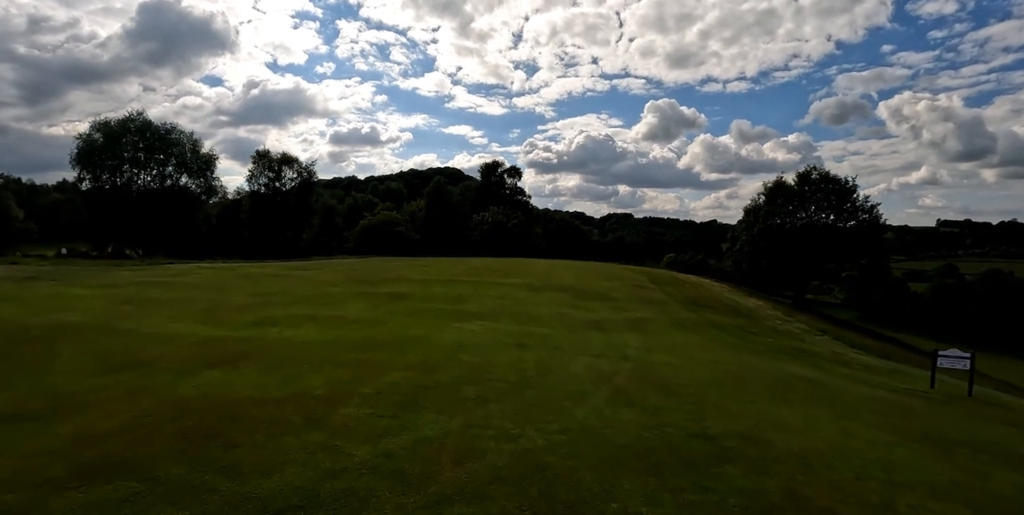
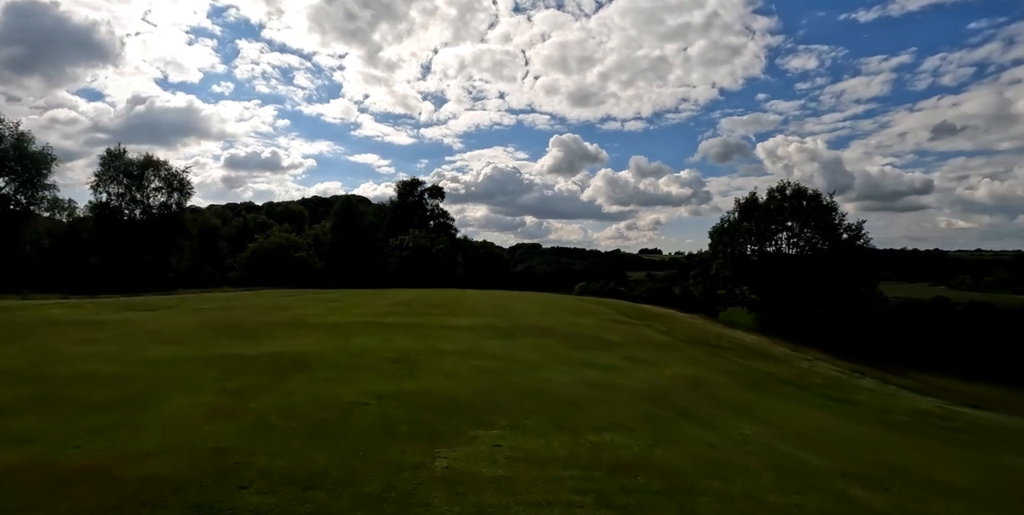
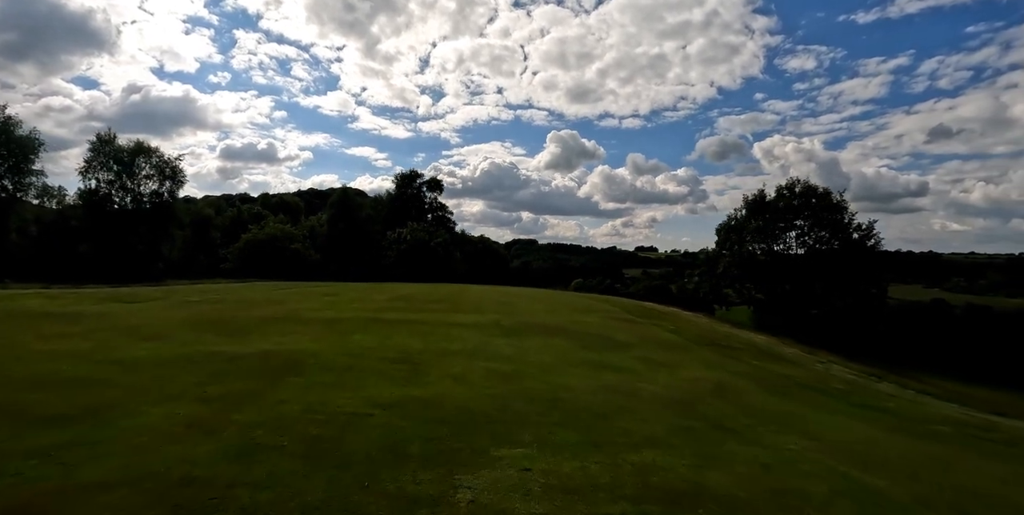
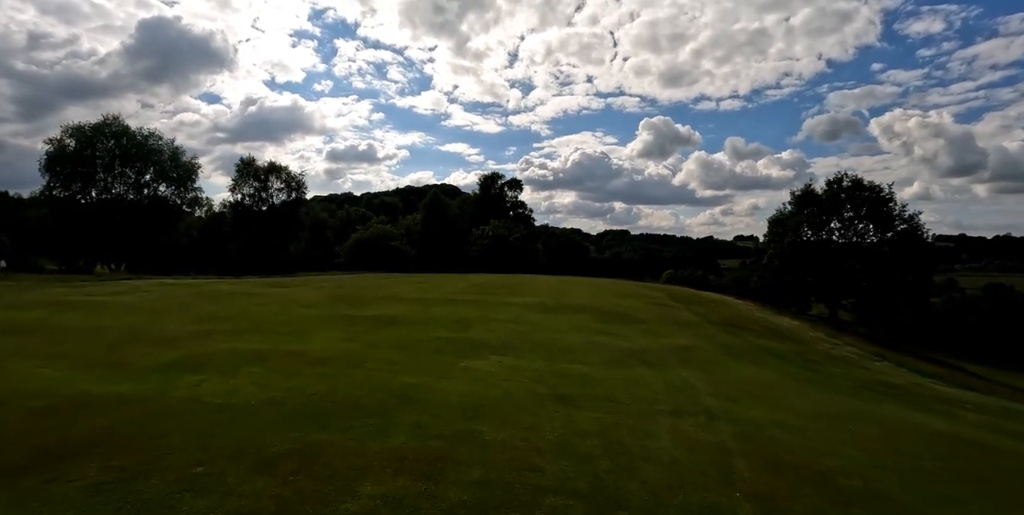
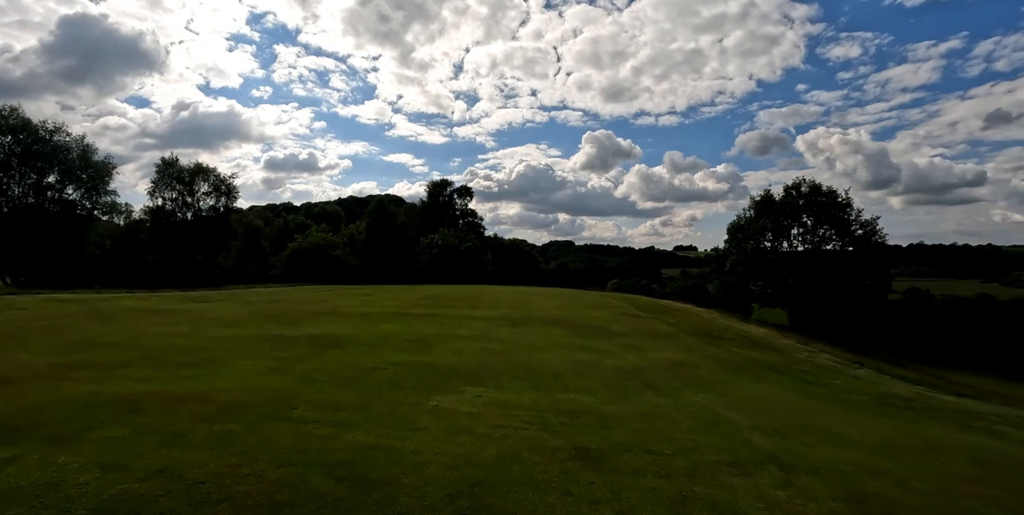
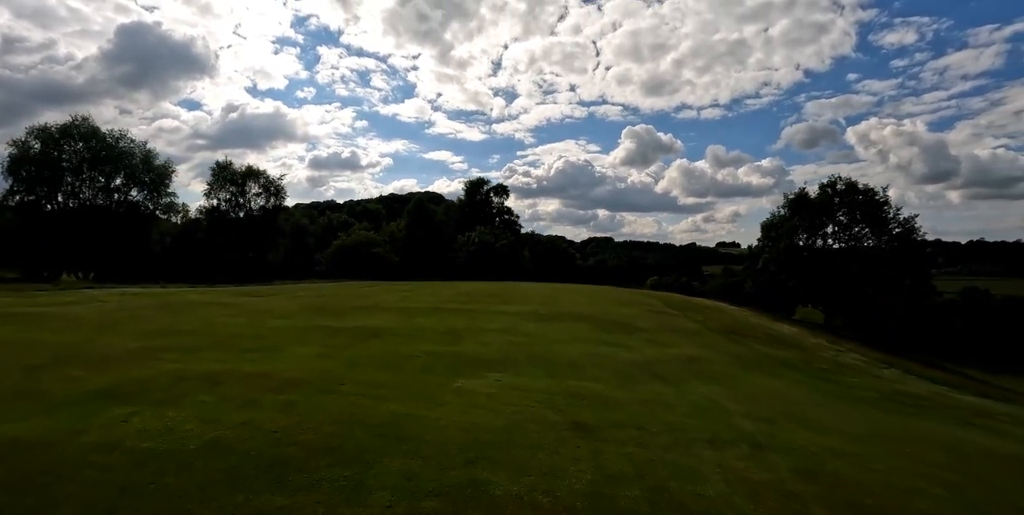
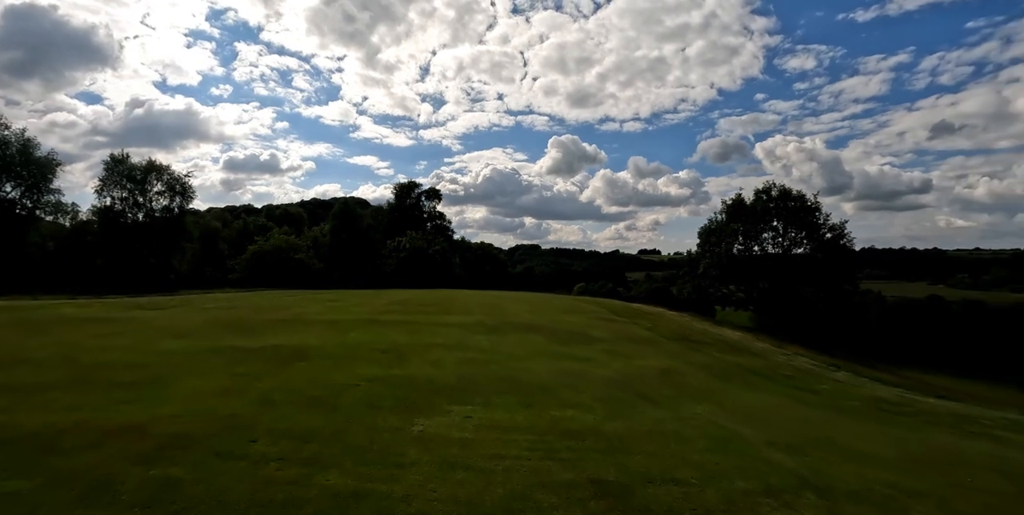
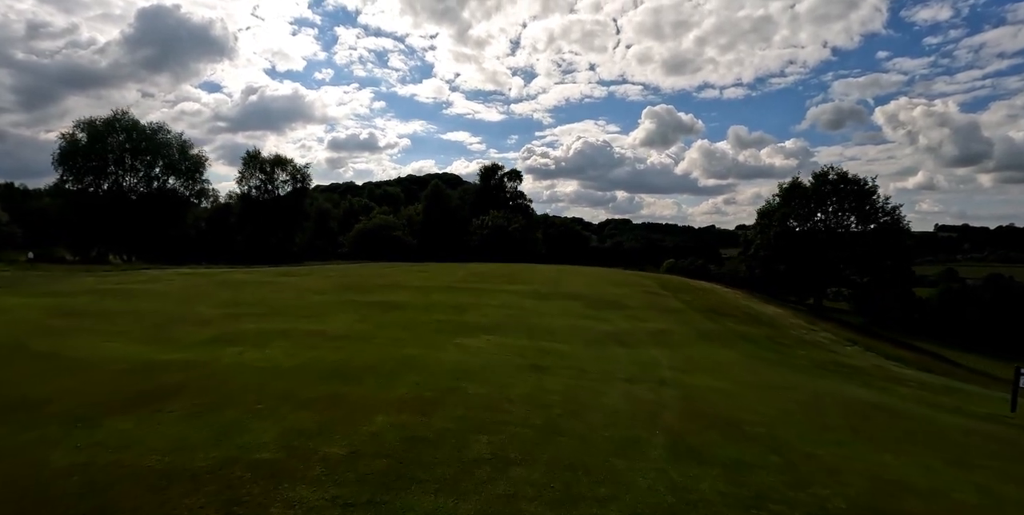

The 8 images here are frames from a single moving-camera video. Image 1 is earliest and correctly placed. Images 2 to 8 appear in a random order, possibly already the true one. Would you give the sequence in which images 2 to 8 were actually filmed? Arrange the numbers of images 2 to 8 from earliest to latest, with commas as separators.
8, 4, 6, 5, 7, 2, 3
